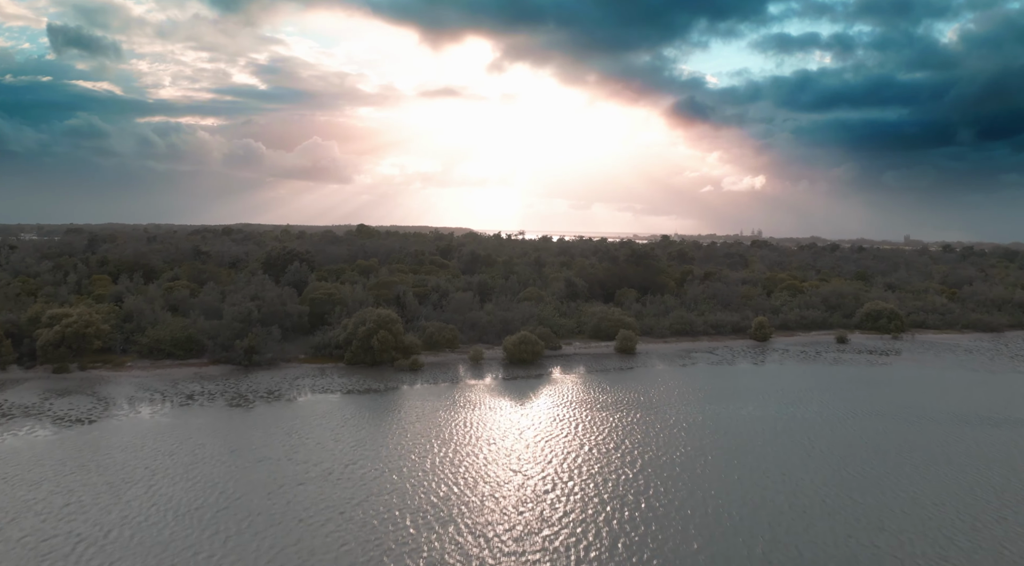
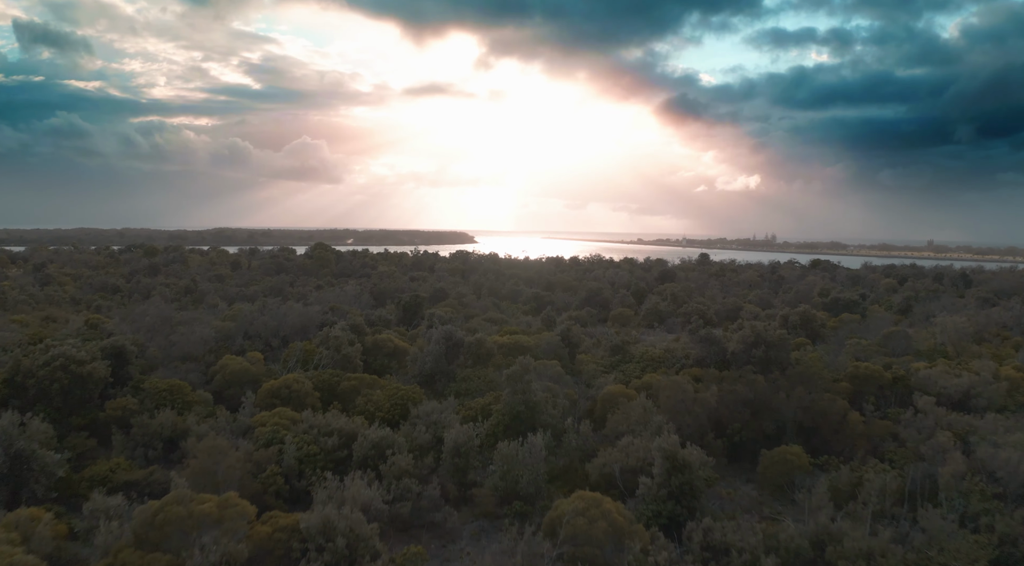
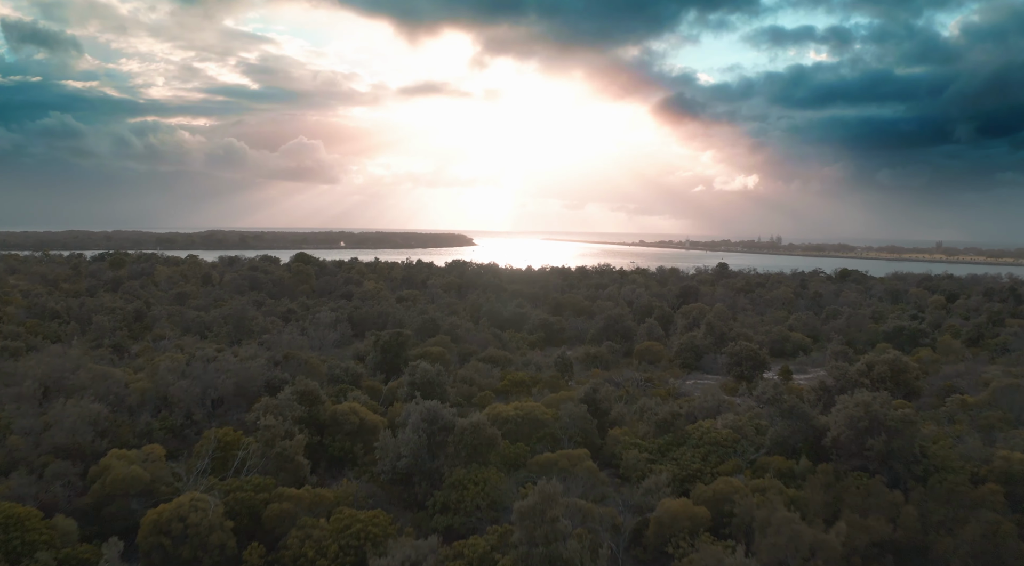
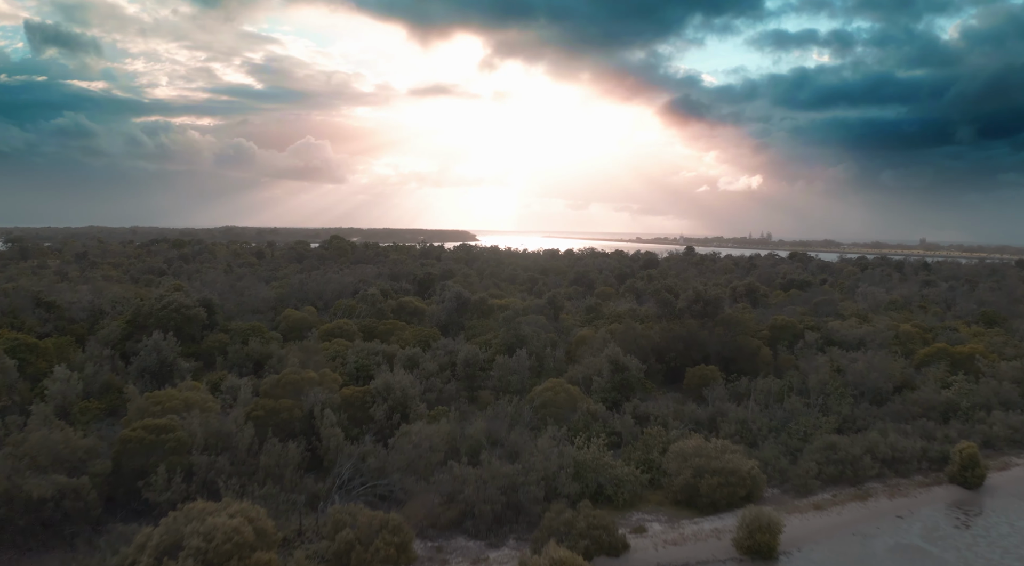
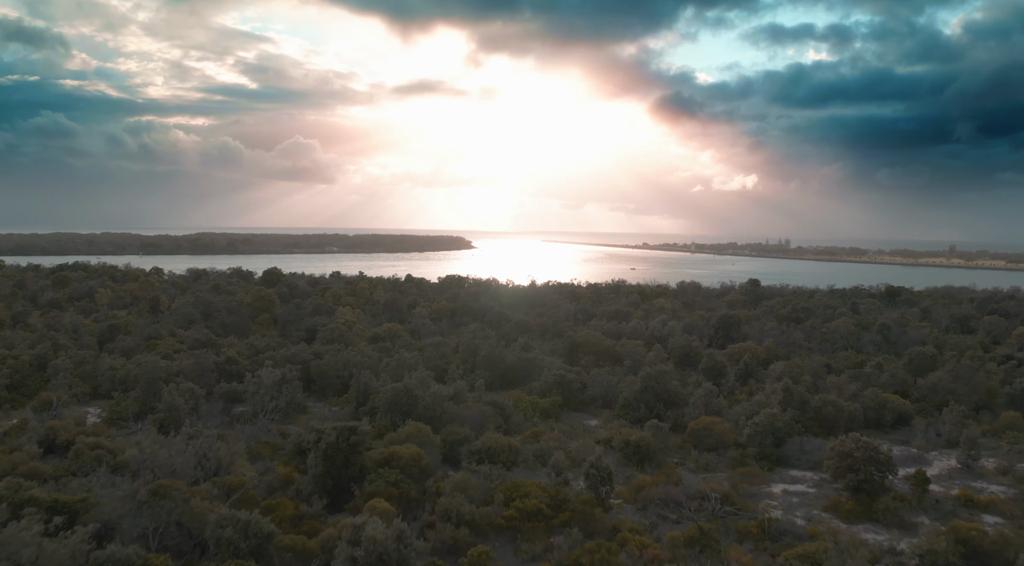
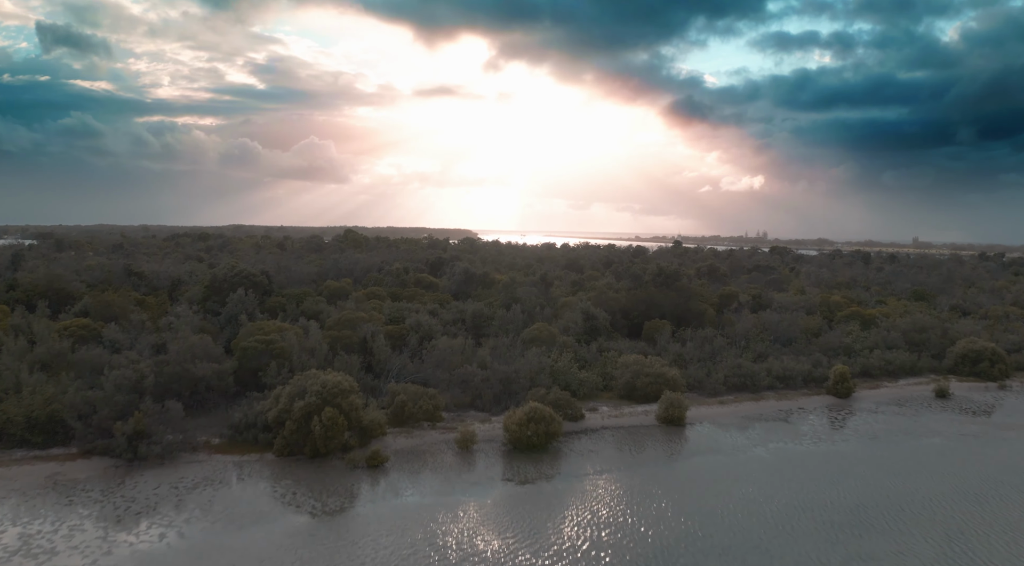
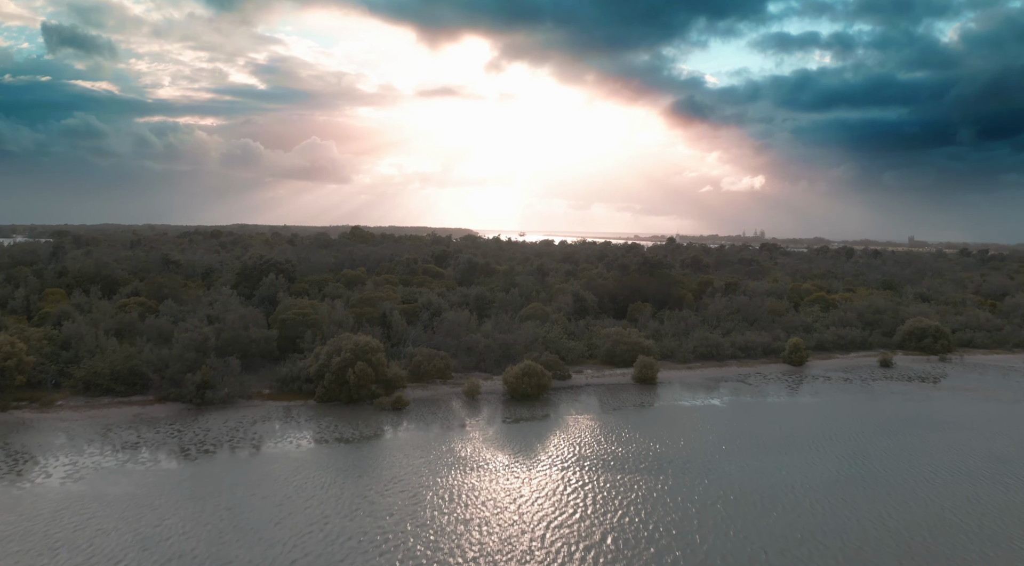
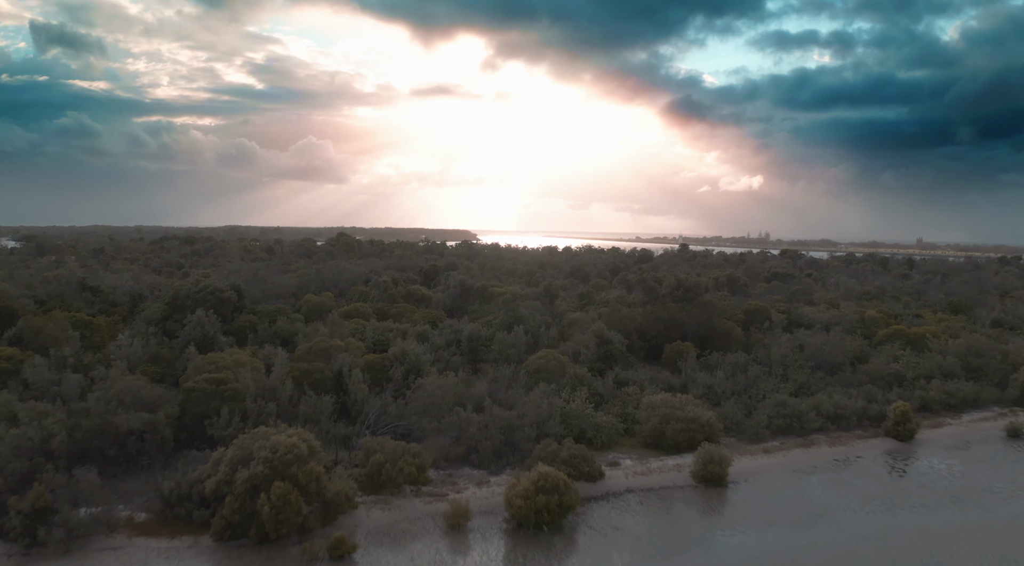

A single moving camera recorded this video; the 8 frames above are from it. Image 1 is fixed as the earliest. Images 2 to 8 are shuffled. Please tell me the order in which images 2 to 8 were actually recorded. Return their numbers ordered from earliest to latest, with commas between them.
7, 6, 8, 4, 2, 3, 5
